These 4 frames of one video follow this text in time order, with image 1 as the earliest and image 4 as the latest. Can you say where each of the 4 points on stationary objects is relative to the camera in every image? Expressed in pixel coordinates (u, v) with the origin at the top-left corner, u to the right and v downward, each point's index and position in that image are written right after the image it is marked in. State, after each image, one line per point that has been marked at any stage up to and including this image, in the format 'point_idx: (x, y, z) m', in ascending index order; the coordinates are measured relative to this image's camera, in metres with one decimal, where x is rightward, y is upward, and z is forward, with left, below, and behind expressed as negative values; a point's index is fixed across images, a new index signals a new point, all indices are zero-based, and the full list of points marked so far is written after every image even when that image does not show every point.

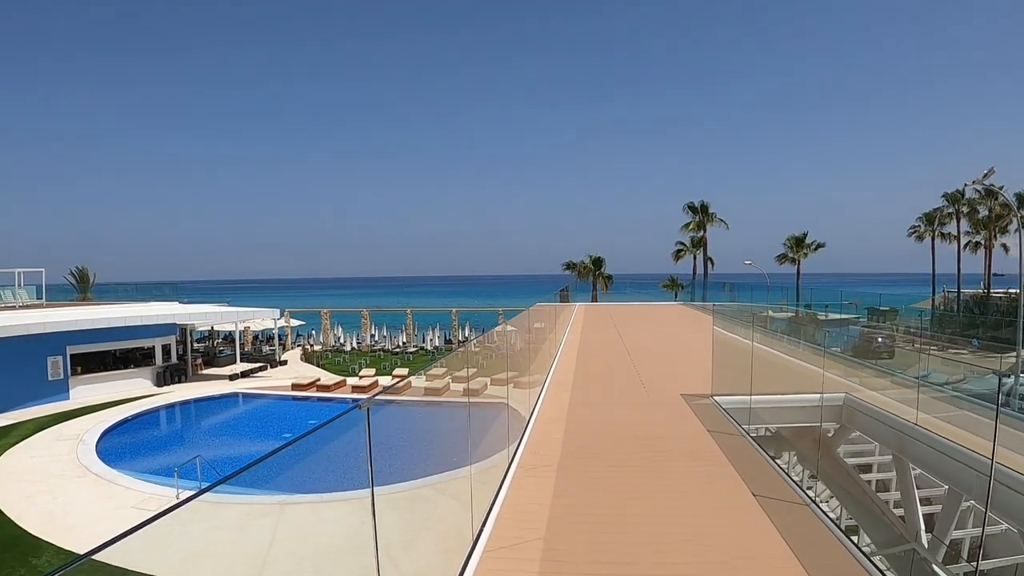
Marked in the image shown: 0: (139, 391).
0: (-10.8, -3.0, +14.5) m
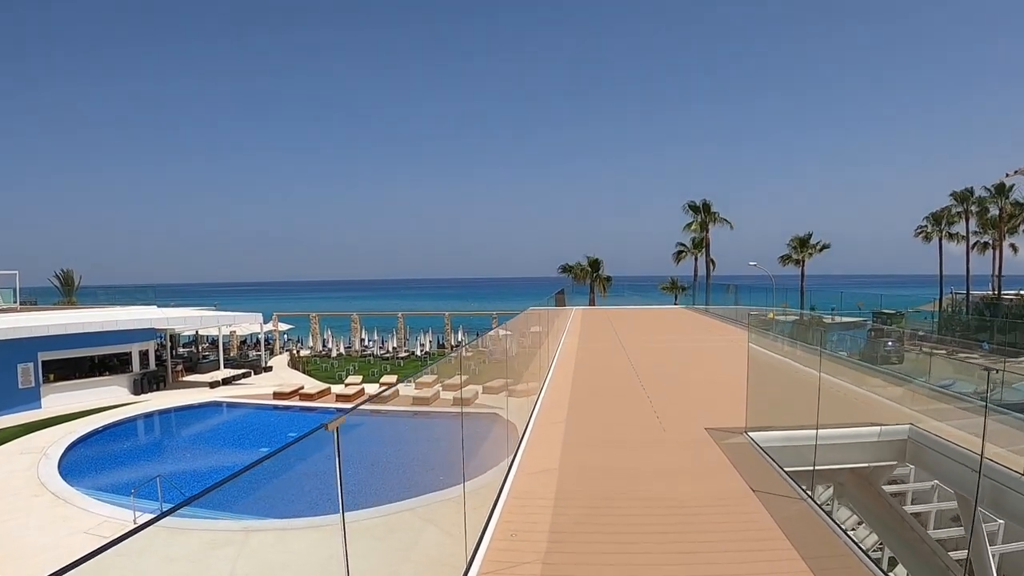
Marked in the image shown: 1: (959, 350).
0: (-10.9, -3.1, +13.9) m
1: (+9.0, -1.2, +10.1) m
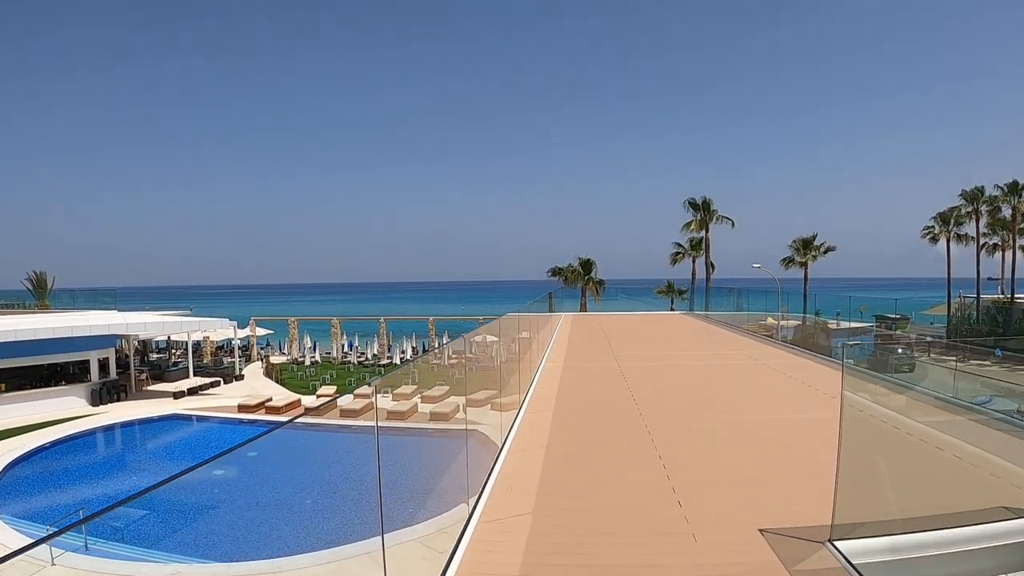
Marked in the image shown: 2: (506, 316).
0: (-11.3, -3.1, +12.9) m
1: (+8.7, -1.3, +9.3) m
2: (-0.1, -0.4, +7.1) m
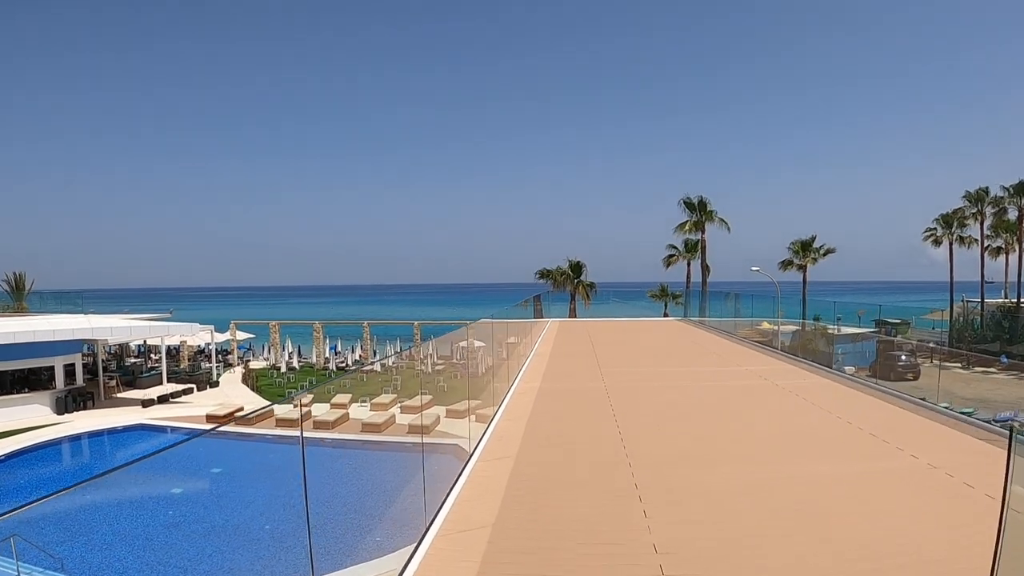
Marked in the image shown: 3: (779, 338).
0: (-11.6, -3.2, +12.3) m
1: (+8.4, -1.4, +8.9) m
2: (-0.4, -0.5, +6.6) m
3: (+6.5, -1.2, +12.4) m
